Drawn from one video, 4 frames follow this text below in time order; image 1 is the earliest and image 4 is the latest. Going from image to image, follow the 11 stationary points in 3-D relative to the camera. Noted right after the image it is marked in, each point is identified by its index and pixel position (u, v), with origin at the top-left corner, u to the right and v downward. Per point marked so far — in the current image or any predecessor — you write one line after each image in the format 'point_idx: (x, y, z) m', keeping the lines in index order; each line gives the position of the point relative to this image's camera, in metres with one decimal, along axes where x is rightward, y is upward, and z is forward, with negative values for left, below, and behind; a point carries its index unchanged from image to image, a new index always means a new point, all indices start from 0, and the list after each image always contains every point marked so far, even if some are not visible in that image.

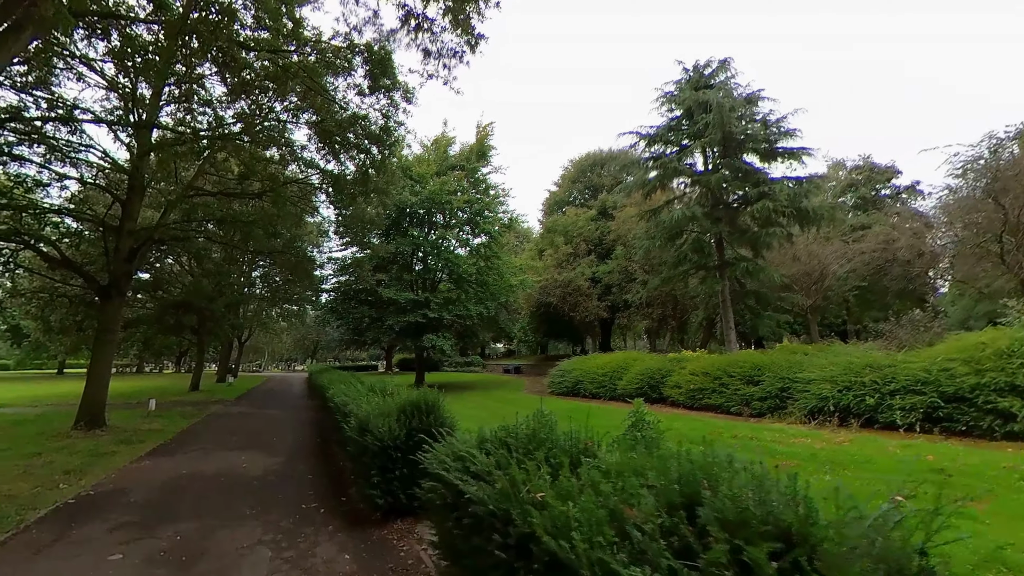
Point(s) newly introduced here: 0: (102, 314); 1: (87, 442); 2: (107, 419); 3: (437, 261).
0: (-9.1, -0.5, +9.7) m
1: (-7.7, -2.8, +7.9) m
2: (-9.2, -3.0, +9.9) m
3: (-3.4, +1.2, +19.9) m
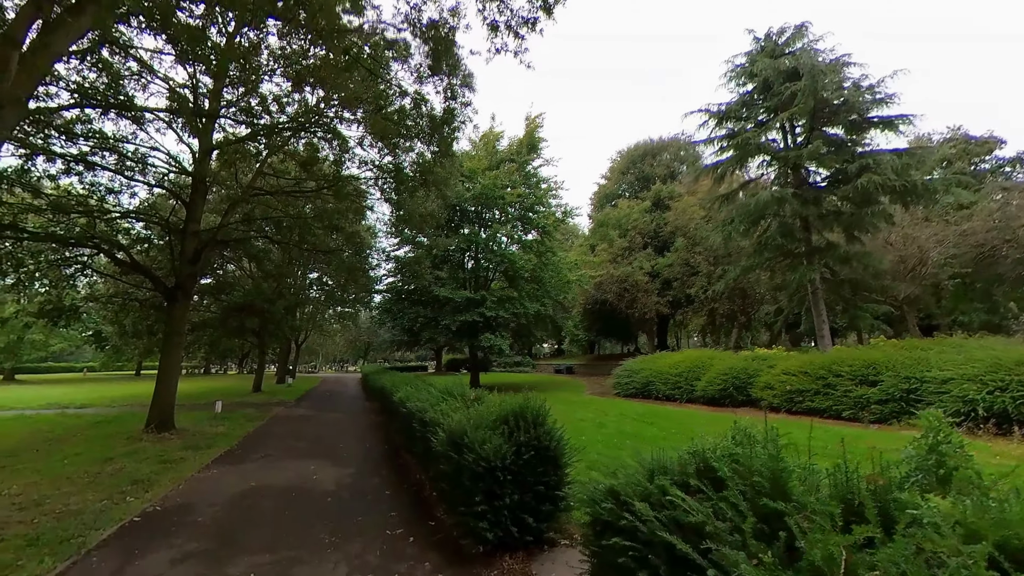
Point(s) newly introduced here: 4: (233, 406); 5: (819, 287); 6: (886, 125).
0: (-7.5, -0.6, +9.6) m
1: (-6.3, -2.8, +7.7) m
2: (-7.6, -3.0, +9.8) m
3: (-0.9, +1.3, +19.2) m
4: (-8.5, -3.6, +13.4) m
5: (+10.3, 0.0, +14.6) m
6: (+13.2, +5.7, +15.3) m
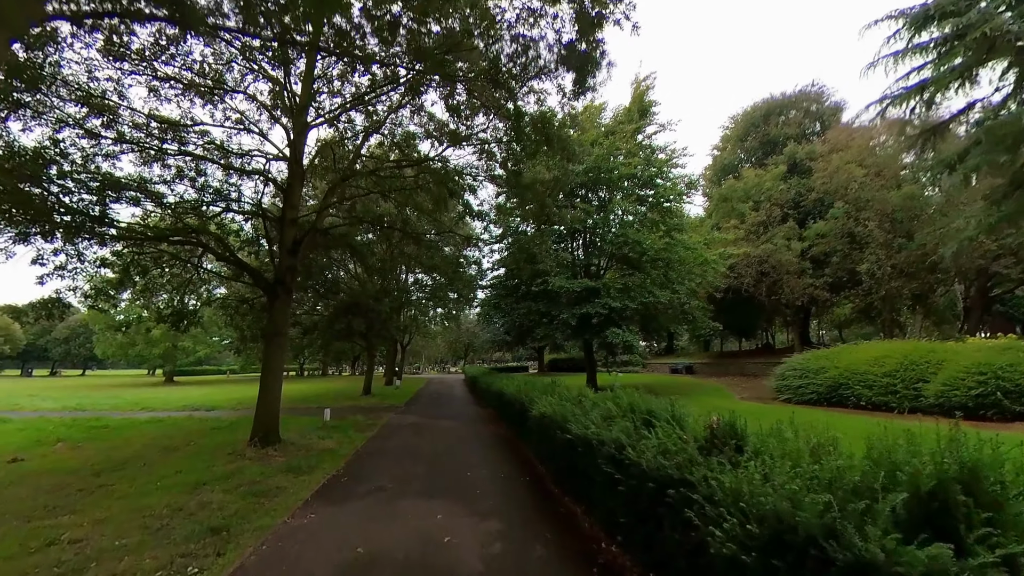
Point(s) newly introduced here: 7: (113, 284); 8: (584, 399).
0: (-4.7, -0.4, +8.5) m
1: (-3.7, -2.6, +6.4) m
2: (-4.6, -2.9, +8.7) m
3: (+3.6, +1.8, +16.6) m
4: (-4.8, -3.5, +12.4) m
5: (+13.7, +1.0, +9.8) m
6: (+16.4, +6.9, +10.0) m
7: (-10.3, +0.1, +11.3) m
8: (+0.9, -1.4, +5.5) m
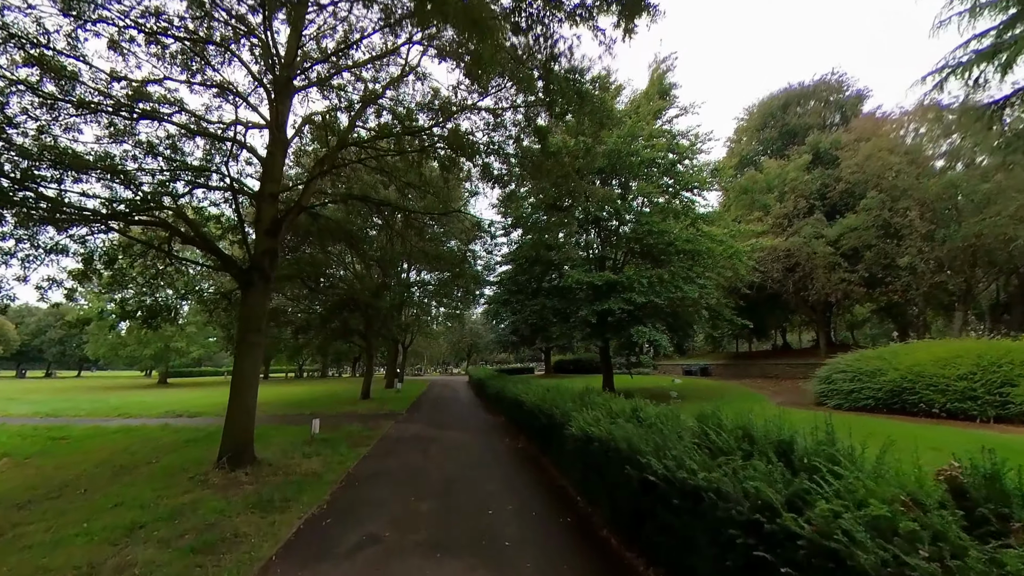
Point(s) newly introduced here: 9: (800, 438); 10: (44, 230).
0: (-4.3, -0.3, +7.1) m
1: (-3.4, -2.4, +5.0) m
2: (-4.2, -2.7, +7.3) m
3: (+4.0, +2.0, +15.2) m
4: (-4.4, -3.4, +11.0) m
5: (+14.1, +1.2, +8.4) m
6: (+16.8, +7.1, +8.6) m
7: (-9.9, +0.3, +9.9) m
8: (+1.3, -1.2, +4.1) m
9: (+1.7, -0.9, +2.6) m
10: (-9.9, +1.2, +9.1) m
